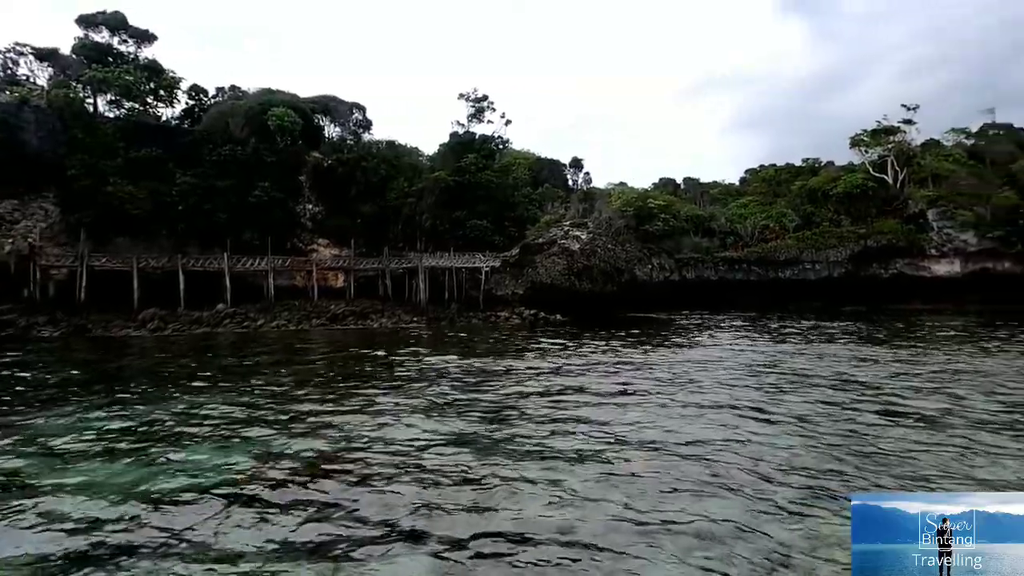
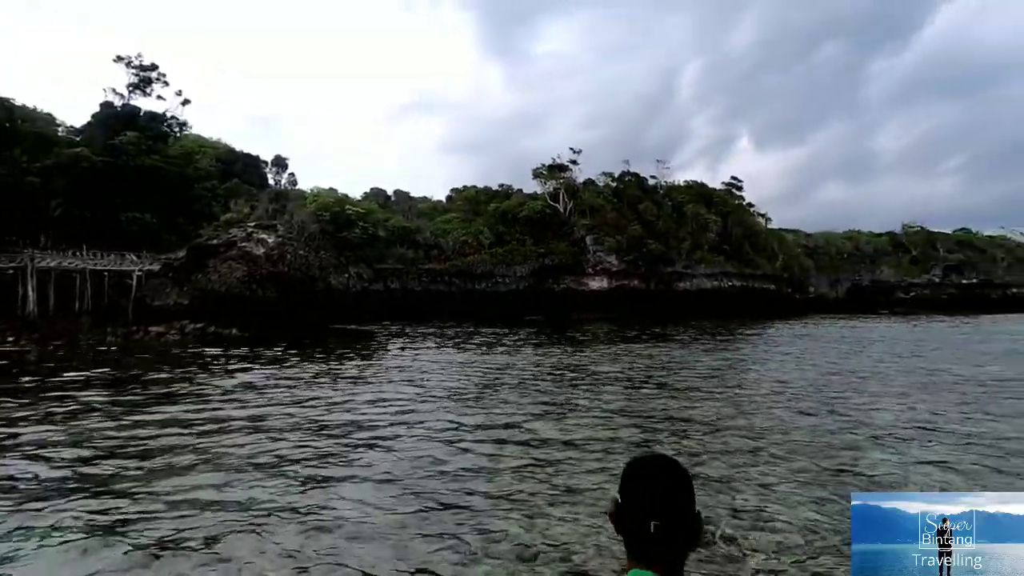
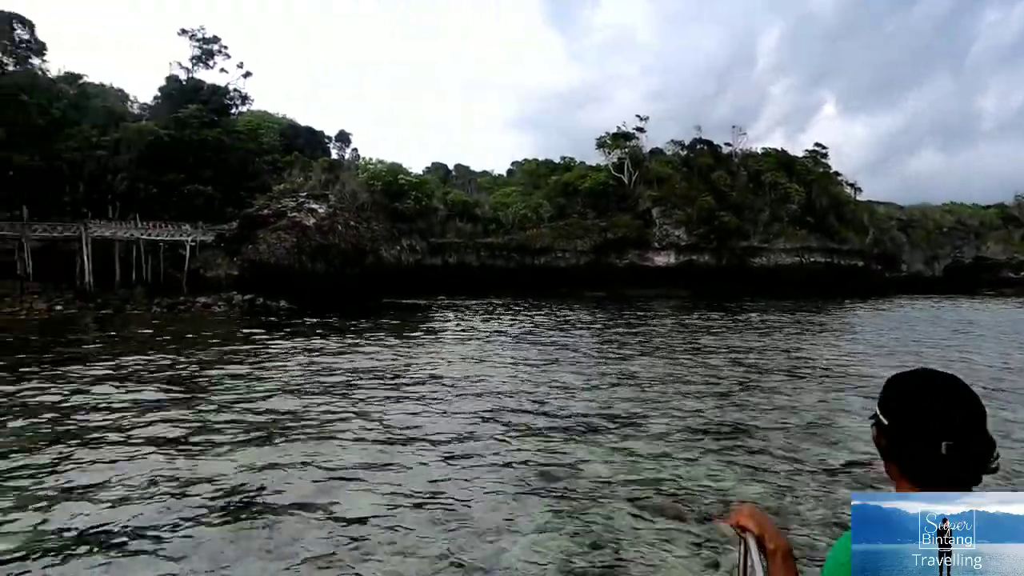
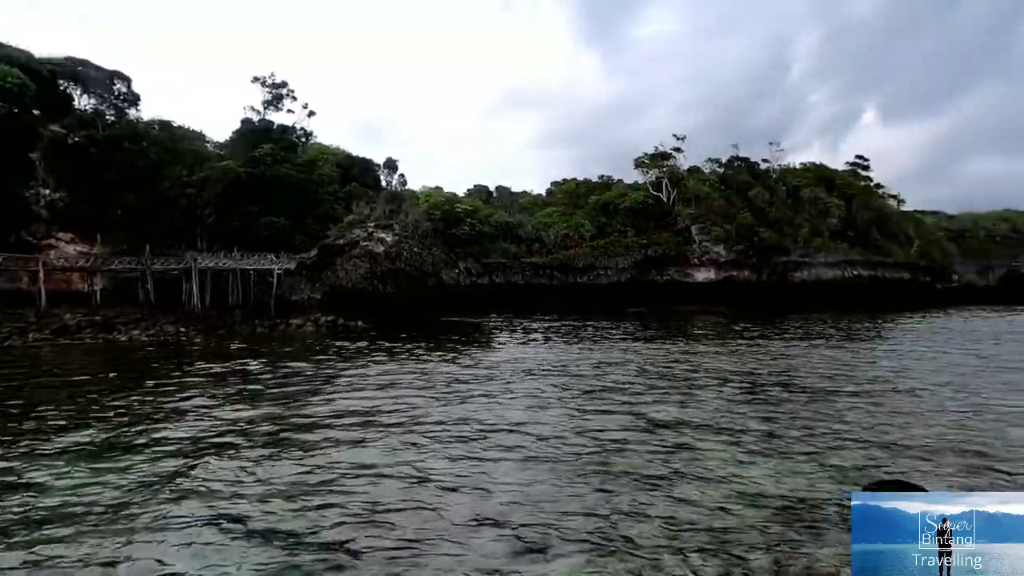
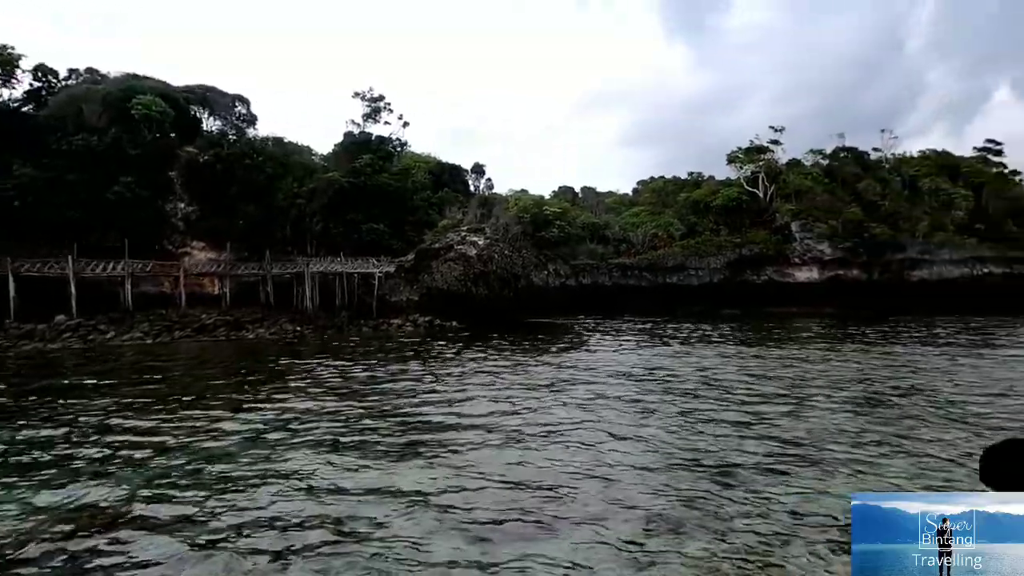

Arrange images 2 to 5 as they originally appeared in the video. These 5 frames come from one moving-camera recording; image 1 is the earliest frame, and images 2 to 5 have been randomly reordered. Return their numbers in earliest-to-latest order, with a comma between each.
5, 4, 2, 3
